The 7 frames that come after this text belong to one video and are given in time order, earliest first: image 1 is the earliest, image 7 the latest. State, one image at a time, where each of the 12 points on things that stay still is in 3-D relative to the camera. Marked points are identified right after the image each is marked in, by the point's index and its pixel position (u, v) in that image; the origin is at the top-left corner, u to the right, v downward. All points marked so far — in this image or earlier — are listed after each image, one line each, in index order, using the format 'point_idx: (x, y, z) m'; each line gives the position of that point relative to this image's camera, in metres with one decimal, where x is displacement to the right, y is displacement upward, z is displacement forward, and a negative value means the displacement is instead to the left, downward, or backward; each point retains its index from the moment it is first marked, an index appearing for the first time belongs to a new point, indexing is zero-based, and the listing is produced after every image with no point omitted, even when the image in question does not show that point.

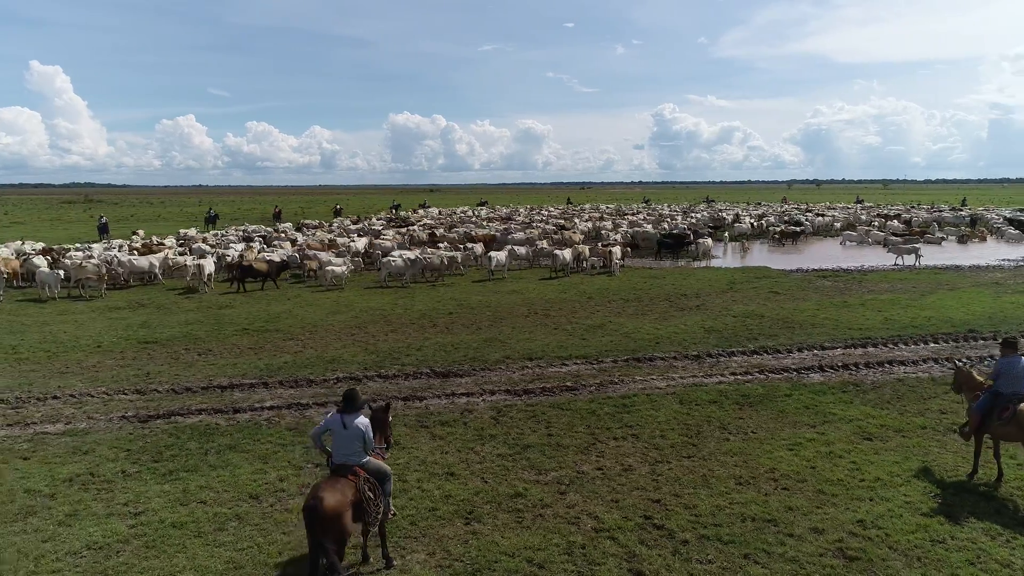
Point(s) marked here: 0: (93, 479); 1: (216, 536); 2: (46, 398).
0: (-4.7, -2.2, +8.1) m
1: (-2.8, -2.4, +6.8) m
2: (-7.3, -1.7, +11.3) m
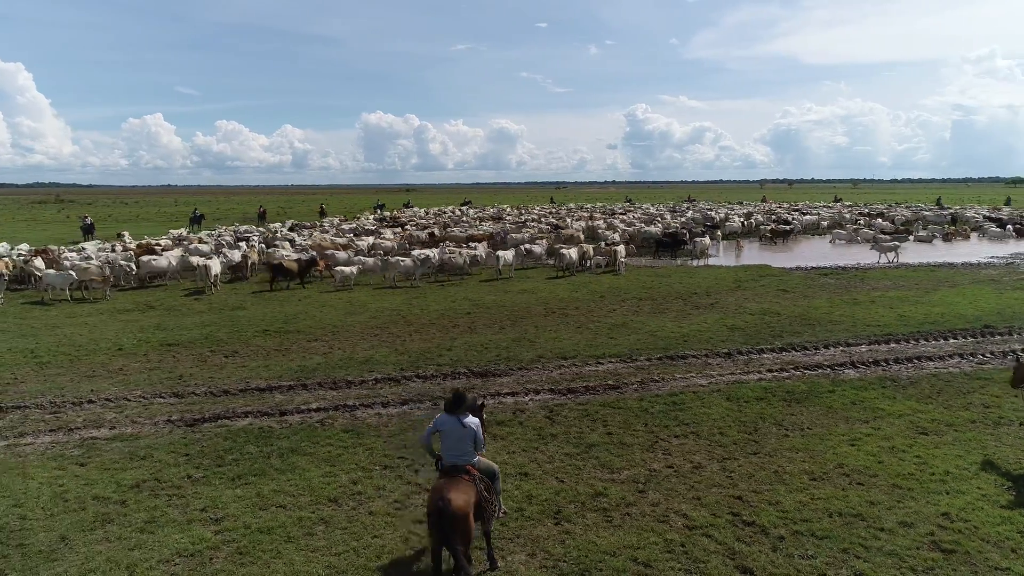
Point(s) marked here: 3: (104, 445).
0: (-3.9, -2.2, +7.9) m
1: (-1.9, -2.4, +6.7) m
2: (-6.6, -1.8, +11.0) m
3: (-5.2, -2.0, +9.2) m
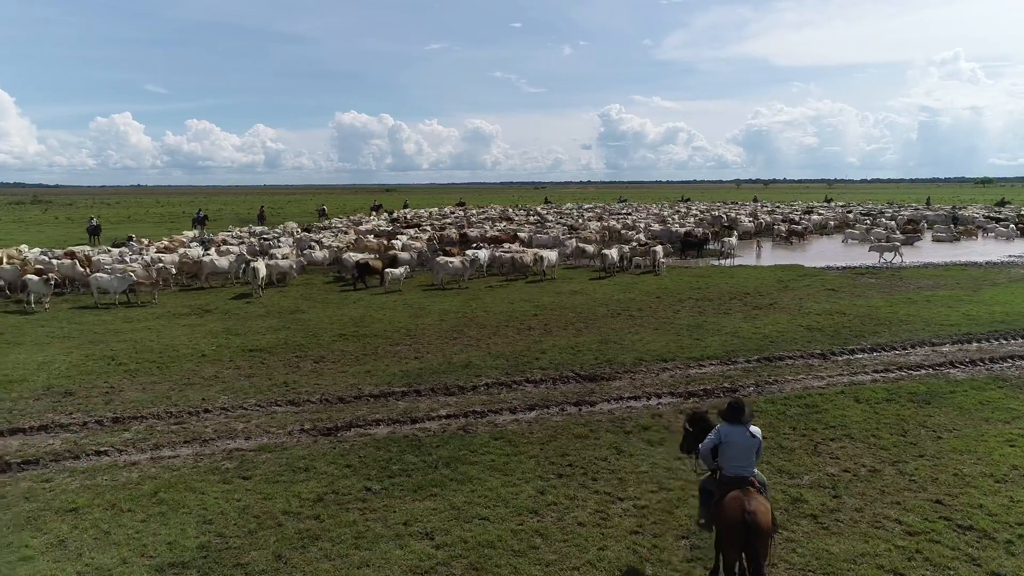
0: (-1.8, -2.2, +7.6) m
1: (+0.2, -2.4, +6.5) m
2: (-4.6, -1.8, +10.6) m
3: (-3.2, -2.1, +8.8) m
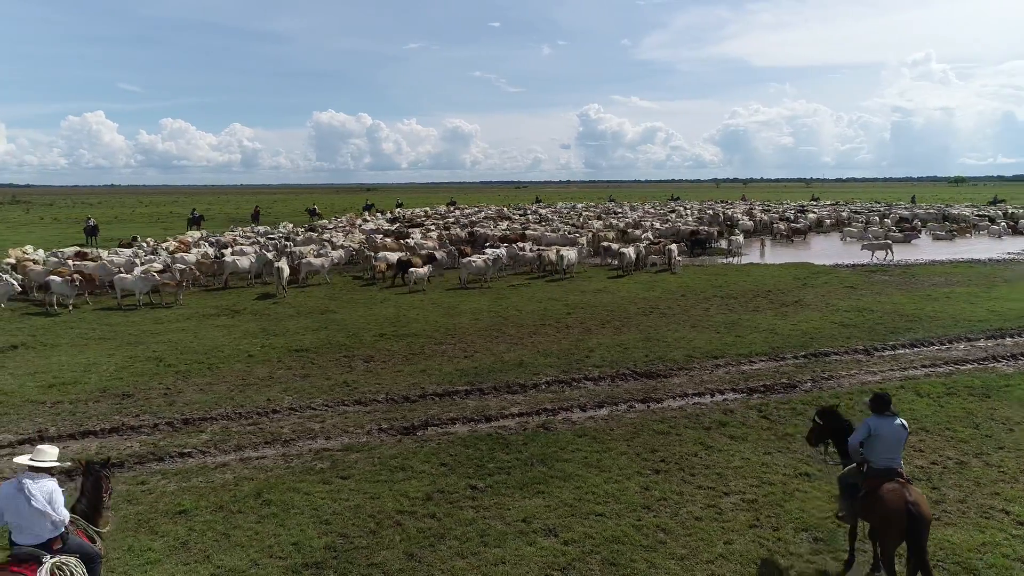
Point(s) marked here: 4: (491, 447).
0: (-0.6, -2.2, +7.6) m
1: (+1.4, -2.4, +6.5) m
2: (-3.6, -1.8, +10.5) m
3: (-2.1, -2.1, +8.8) m
4: (-0.3, -2.0, +9.0) m
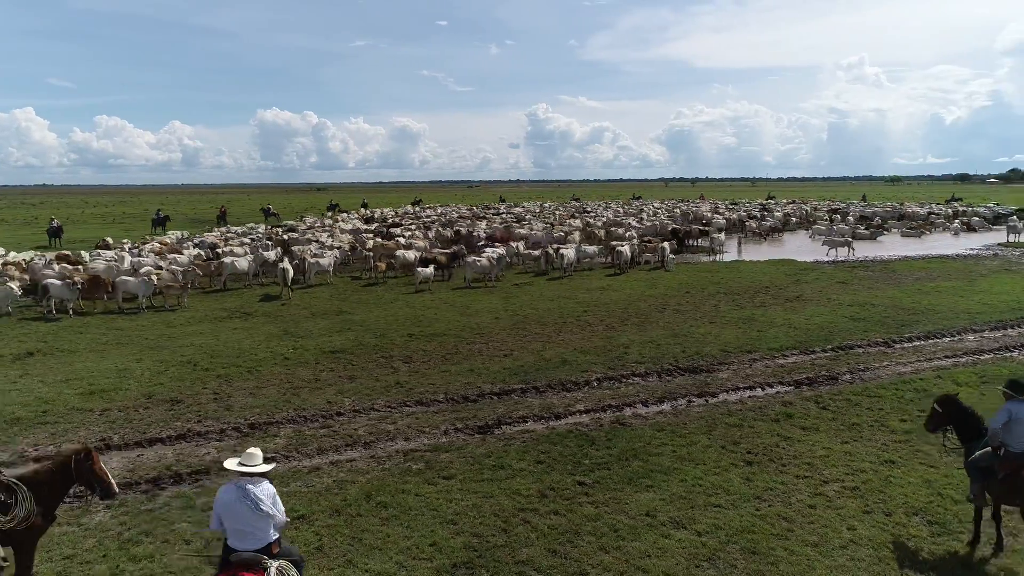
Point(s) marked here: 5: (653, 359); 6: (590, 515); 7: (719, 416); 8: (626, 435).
0: (+0.6, -2.2, +7.7) m
1: (+2.7, -2.3, +6.7) m
2: (-2.6, -1.8, +10.4) m
3: (-0.9, -2.1, +8.7) m
4: (+0.8, -2.0, +9.1) m
5: (+2.7, -1.3, +13.5) m
6: (+0.8, -2.3, +7.1) m
7: (+3.0, -1.8, +10.2) m
8: (+1.5, -1.9, +9.4) m
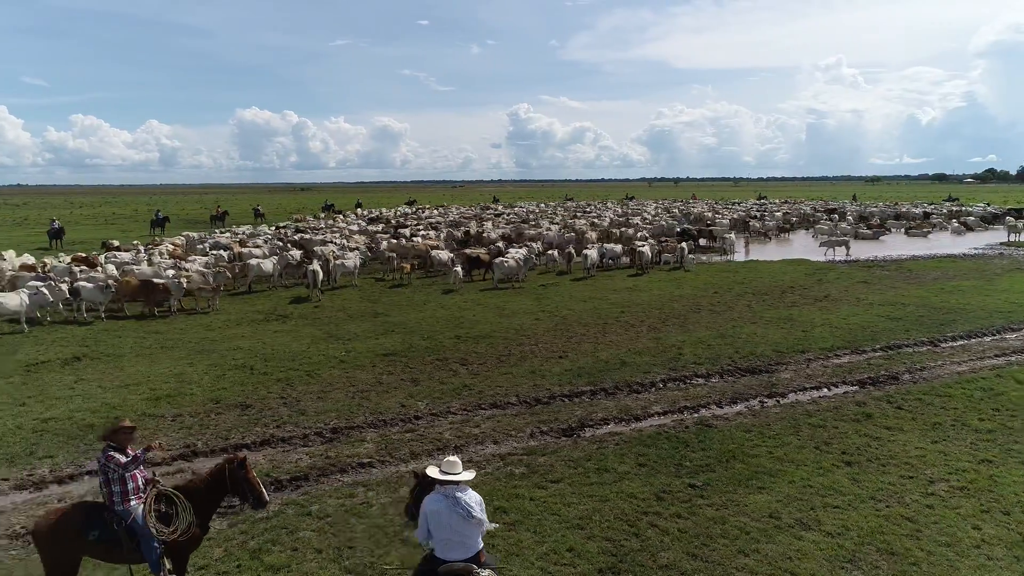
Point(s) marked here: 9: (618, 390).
0: (+1.8, -2.2, +7.6) m
1: (+3.9, -2.4, +6.8) m
2: (-1.4, -1.9, +10.3) m
3: (+0.3, -2.1, +8.7) m
4: (+2.0, -2.0, +9.1) m
5: (+3.7, -1.3, +13.5) m
6: (+2.0, -2.3, +7.1) m
7: (+4.1, -1.8, +10.3) m
8: (+2.7, -2.0, +9.4) m
9: (+1.7, -1.7, +11.6) m
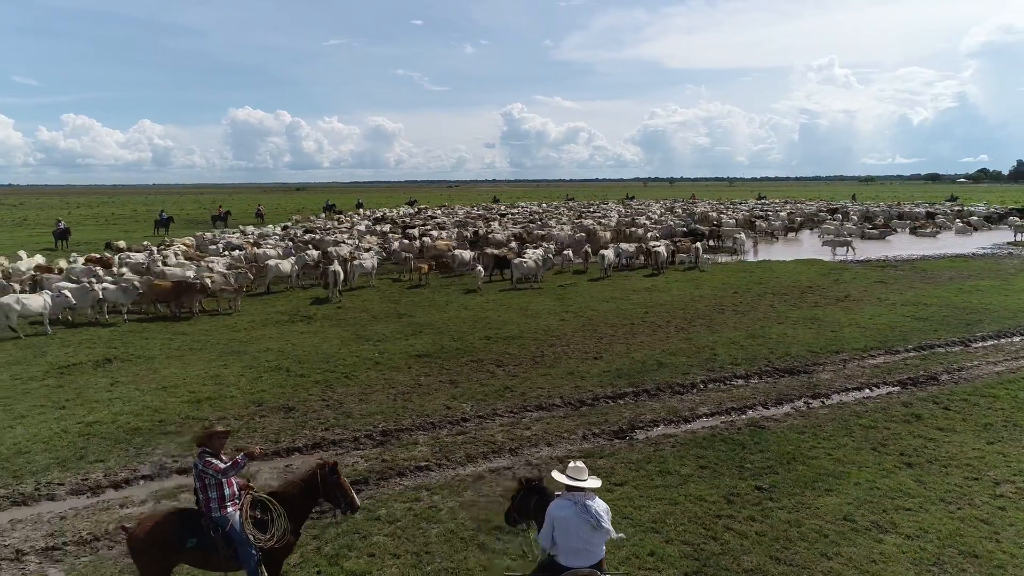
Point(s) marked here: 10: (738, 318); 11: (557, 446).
0: (+2.5, -2.2, +7.6) m
1: (+4.7, -2.4, +6.7) m
2: (-0.7, -1.9, +10.2) m
3: (+1.0, -2.1, +8.6) m
4: (+2.7, -2.0, +9.0) m
5: (+4.4, -1.4, +13.5) m
6: (+2.7, -2.3, +7.1) m
7: (+4.8, -1.8, +10.2) m
8: (+3.4, -2.0, +9.3) m
9: (+2.4, -1.7, +11.6) m
10: (+5.6, -0.7, +17.7) m
11: (+0.6, -2.0, +9.2) m
